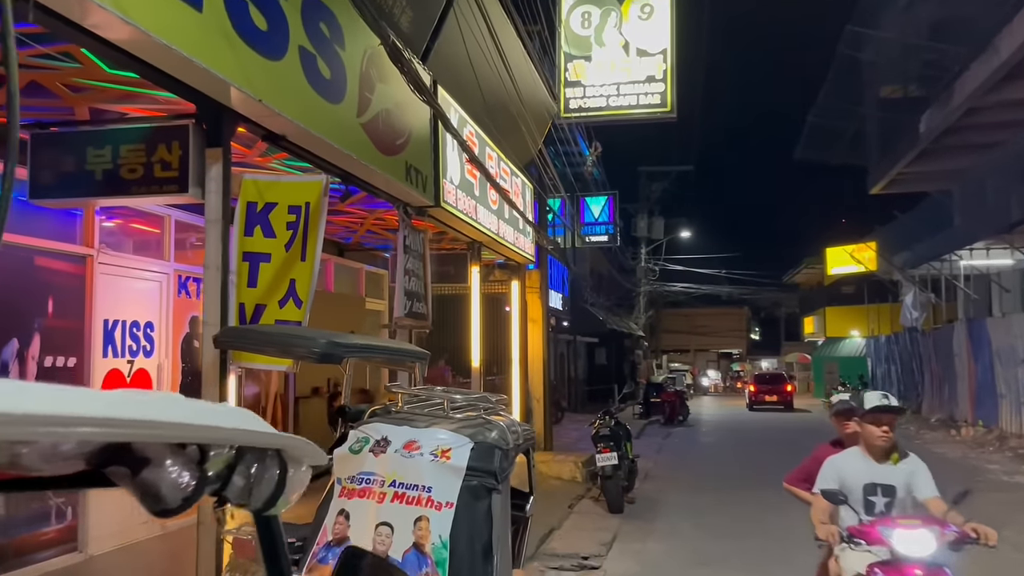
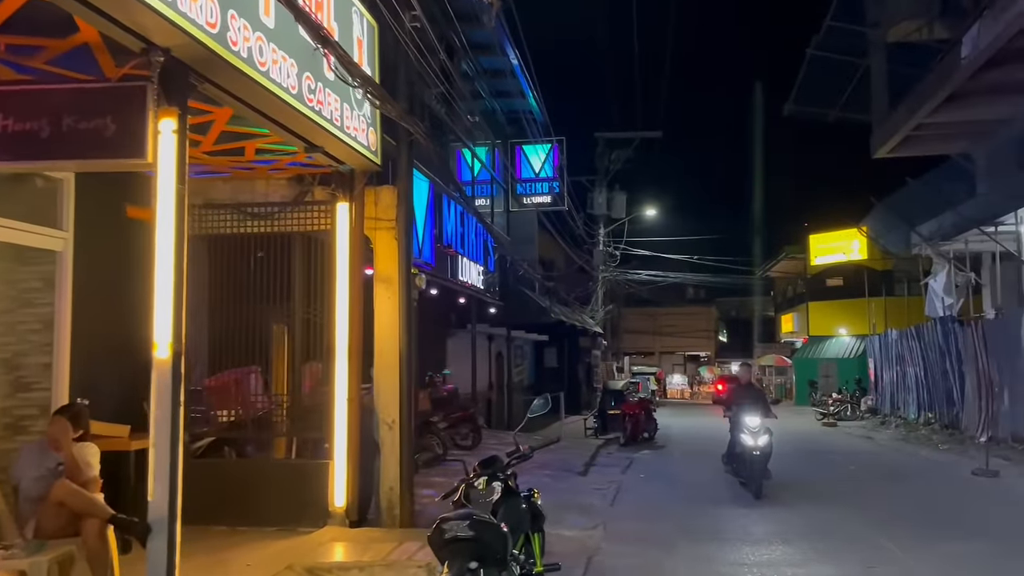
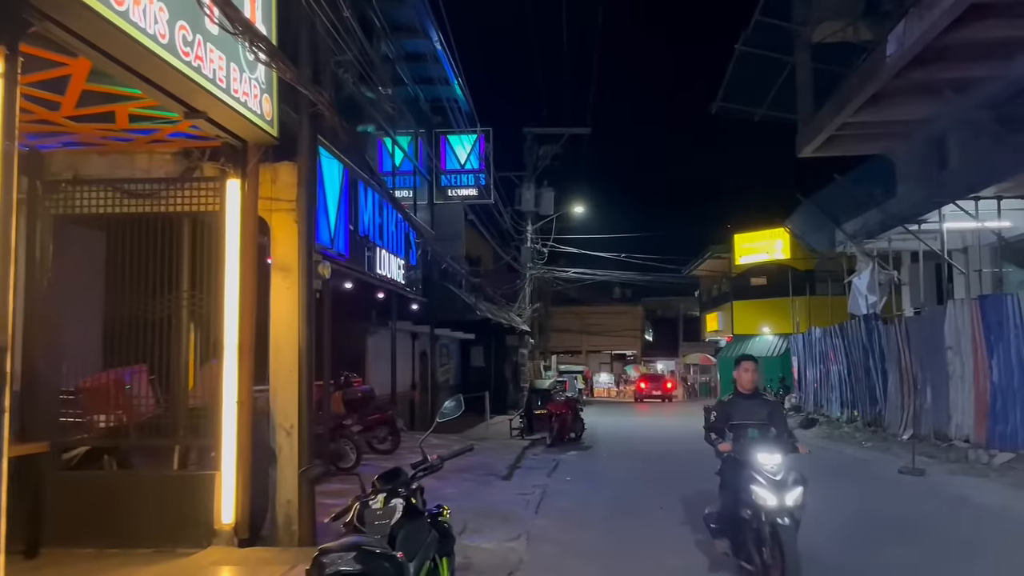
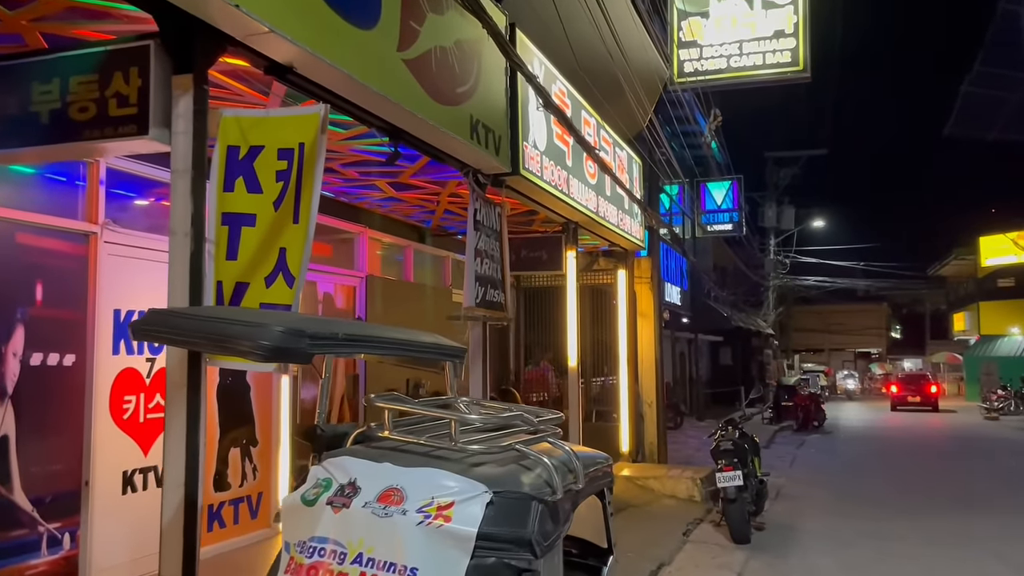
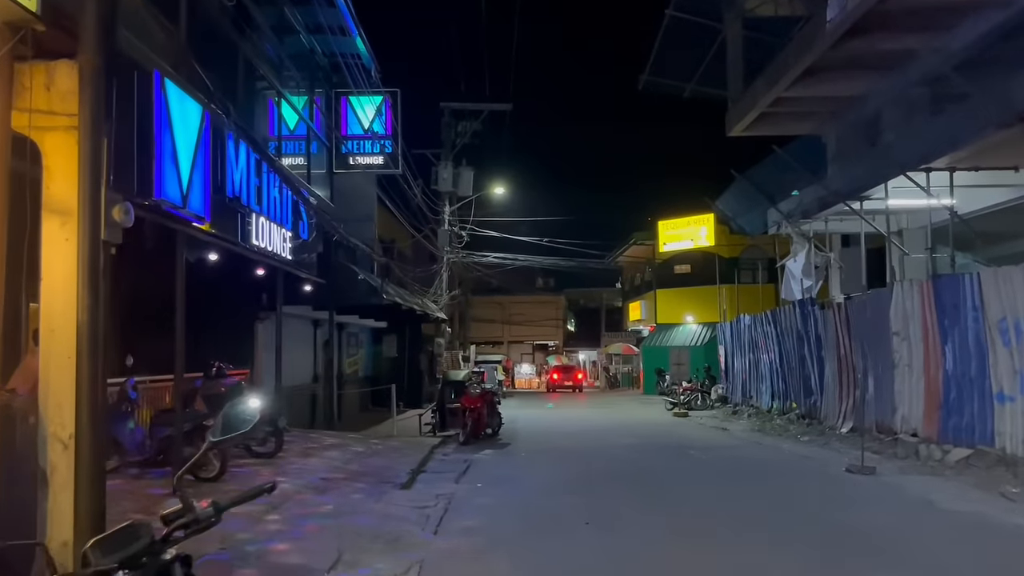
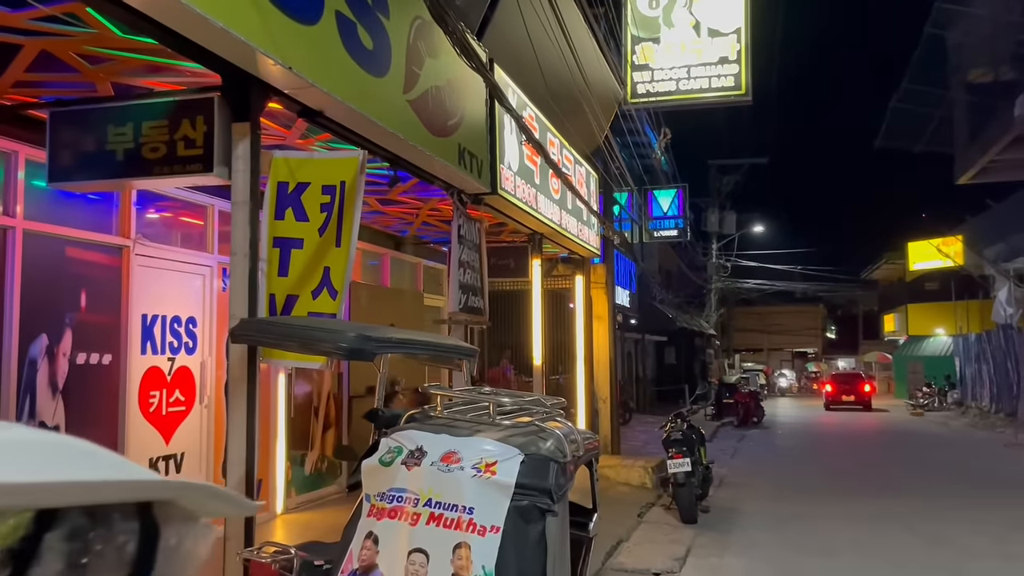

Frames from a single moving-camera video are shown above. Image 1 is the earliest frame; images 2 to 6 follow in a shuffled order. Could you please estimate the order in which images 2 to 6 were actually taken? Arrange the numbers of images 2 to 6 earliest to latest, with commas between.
6, 4, 2, 3, 5
